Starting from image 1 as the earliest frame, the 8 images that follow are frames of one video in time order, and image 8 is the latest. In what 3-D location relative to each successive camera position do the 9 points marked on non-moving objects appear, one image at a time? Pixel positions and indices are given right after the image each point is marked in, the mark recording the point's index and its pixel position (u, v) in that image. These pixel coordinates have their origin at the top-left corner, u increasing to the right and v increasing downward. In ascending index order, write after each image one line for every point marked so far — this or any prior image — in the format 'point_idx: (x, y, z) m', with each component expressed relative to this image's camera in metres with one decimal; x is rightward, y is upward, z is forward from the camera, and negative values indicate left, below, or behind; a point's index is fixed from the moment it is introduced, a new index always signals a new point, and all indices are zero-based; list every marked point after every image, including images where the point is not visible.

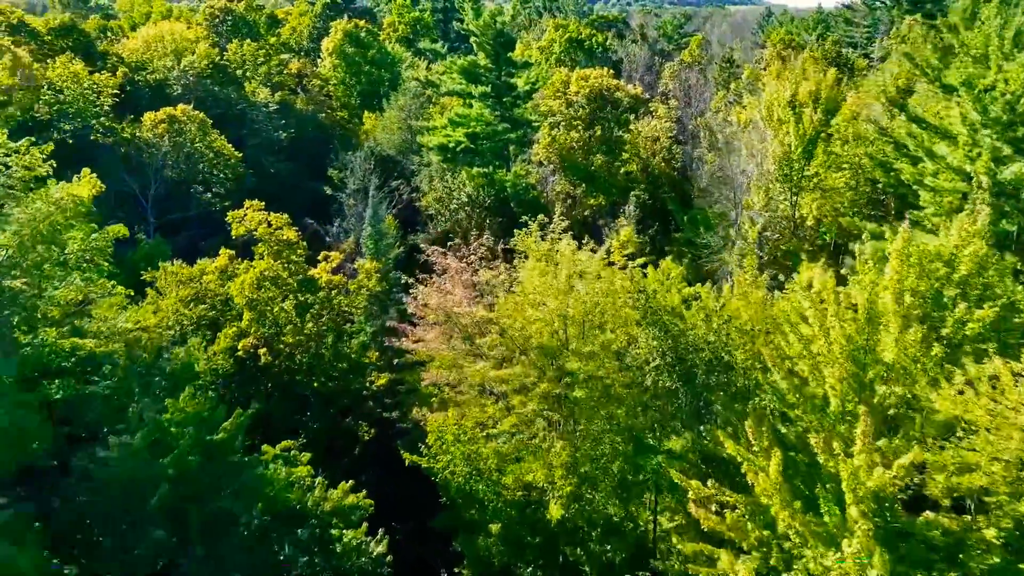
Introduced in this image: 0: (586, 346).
0: (+1.6, -1.3, +15.9) m
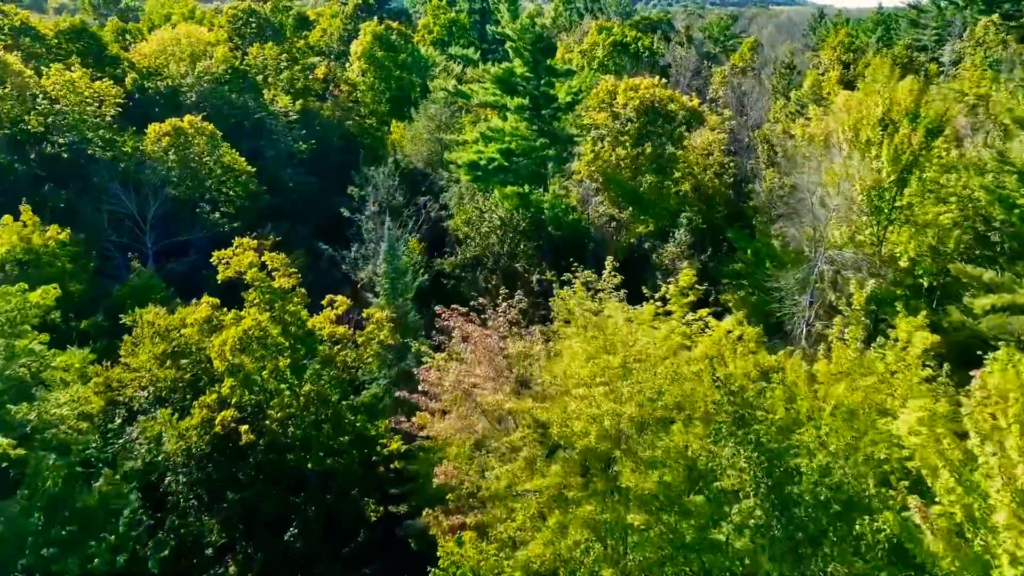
0: (+2.2, -2.7, +12.2) m
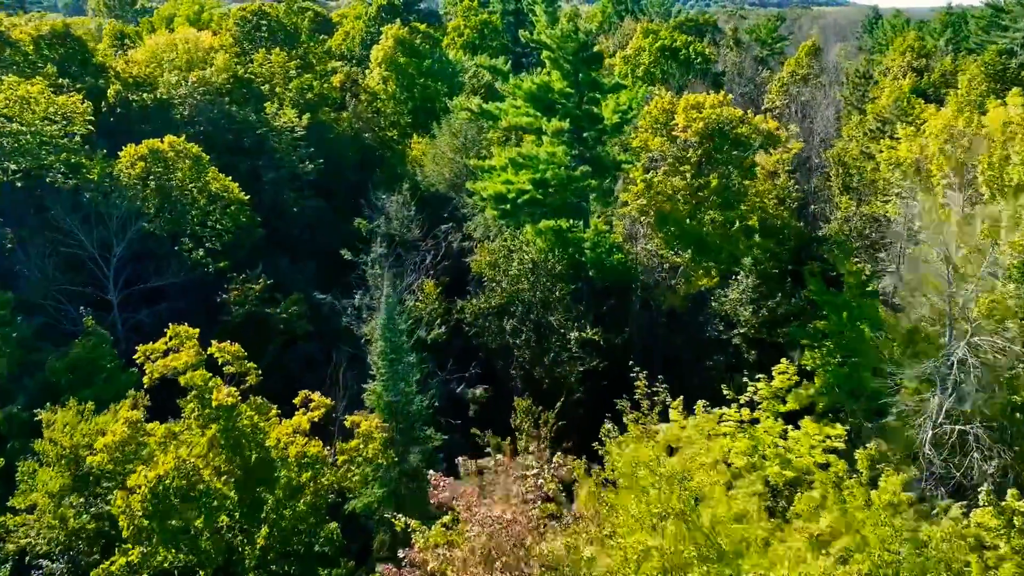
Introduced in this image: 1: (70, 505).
0: (+2.6, -4.8, +7.0) m
1: (-7.6, -3.7, +12.4) m
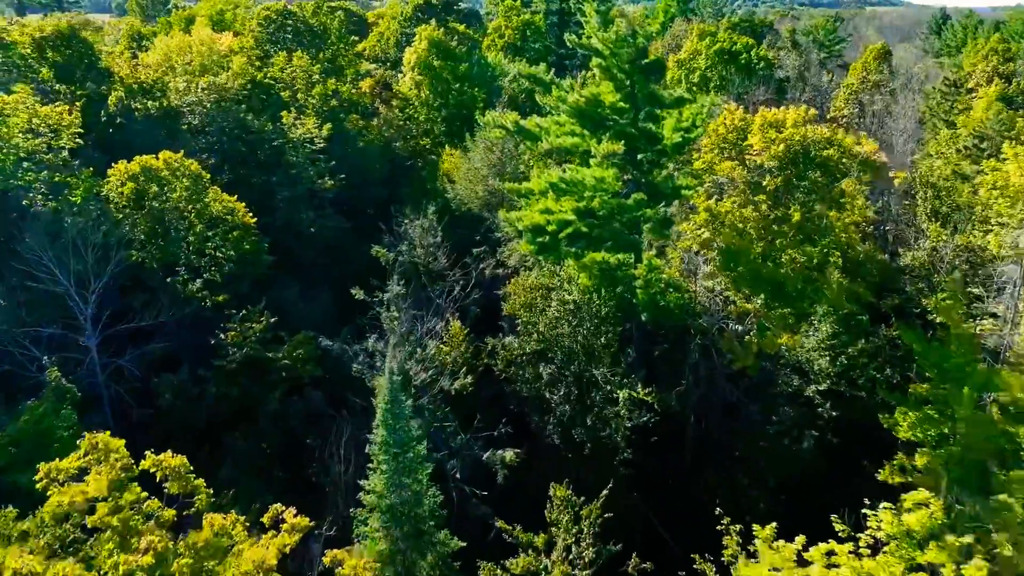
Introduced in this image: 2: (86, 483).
0: (+2.6, -6.2, +3.1) m
1: (-7.2, -5.0, +9.1) m
2: (-5.6, -2.6, +9.5) m
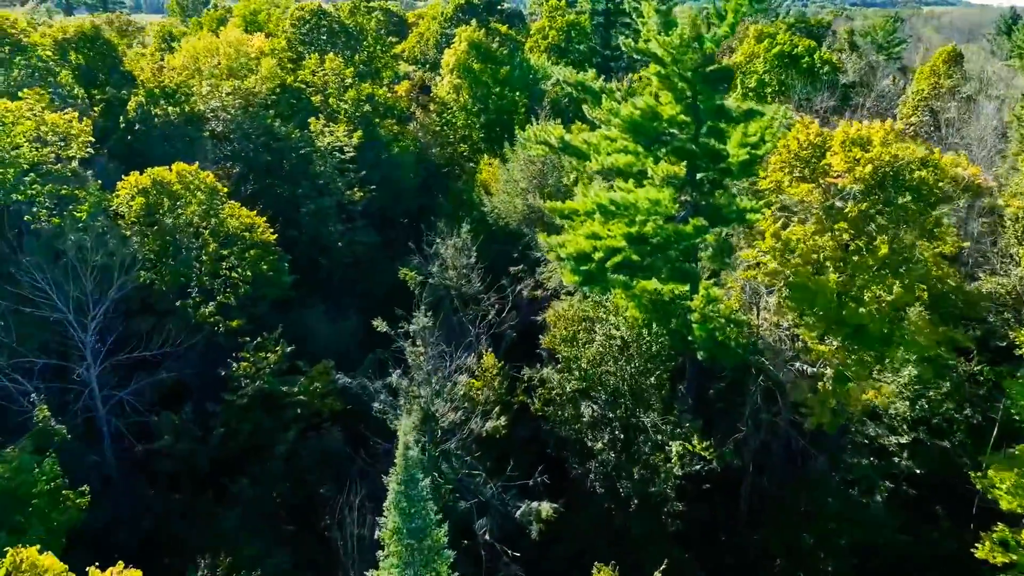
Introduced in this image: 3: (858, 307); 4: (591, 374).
0: (+2.6, -7.1, +0.6) m
1: (-6.9, -5.7, +7.1) m
2: (-5.2, -3.3, +7.4) m
3: (+9.0, -0.5, +19.0) m
4: (+2.1, -2.4, +19.7) m
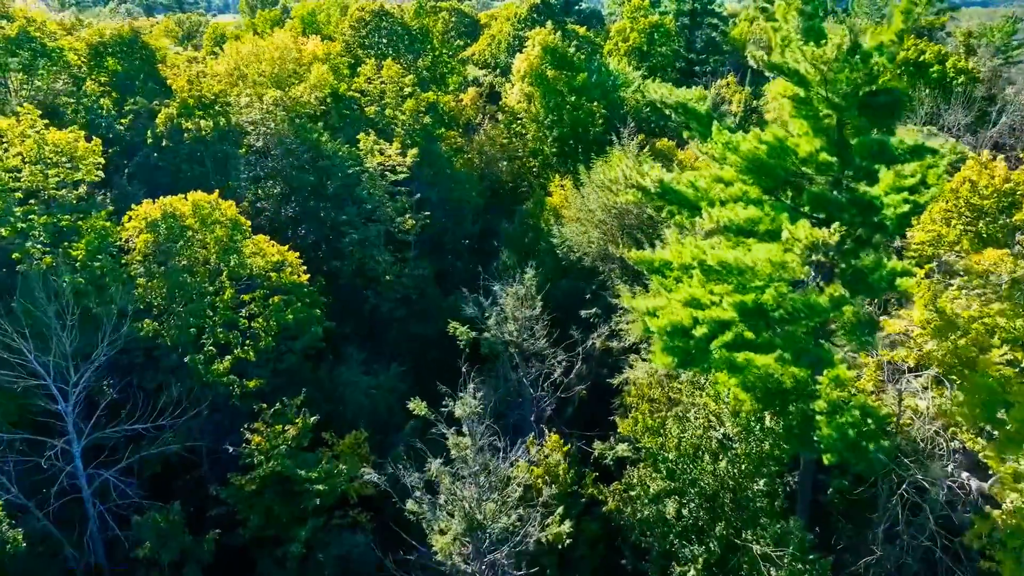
0: (+2.1, -8.8, -3.8) m
1: (-6.6, -7.1, +3.5) m
2: (-4.9, -4.8, +3.7) m
3: (+10.5, -2.4, +14.0) m
4: (+3.6, -4.1, +15.3) m
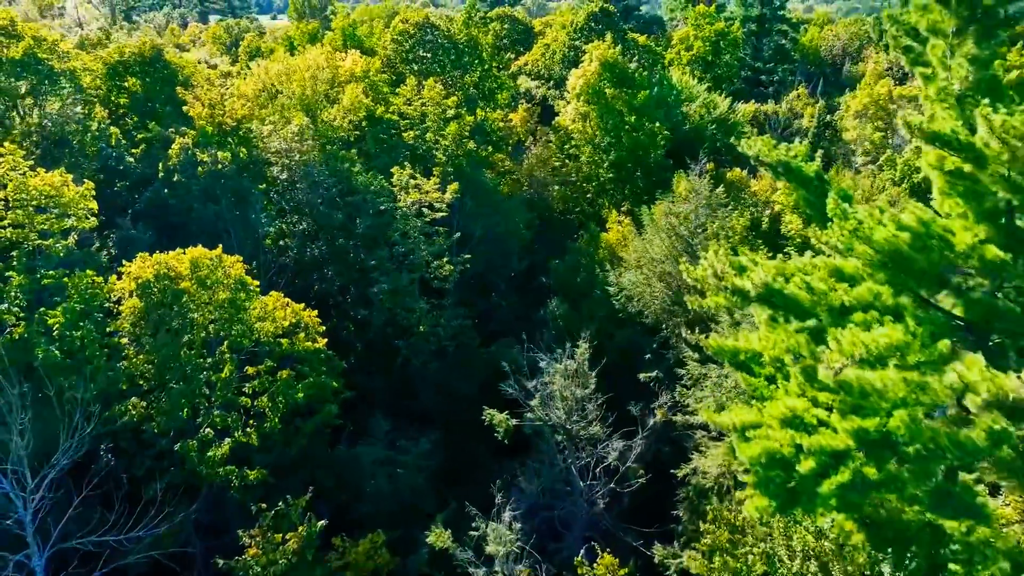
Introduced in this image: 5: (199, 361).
0: (+1.5, -10.6, -7.0) m
1: (-6.8, -8.7, +0.9) m
2: (-4.9, -6.4, +0.9) m
3: (+11.1, -4.4, +10.1) m
4: (+4.3, -5.9, +11.9) m
5: (-6.7, -1.7, +15.6) m
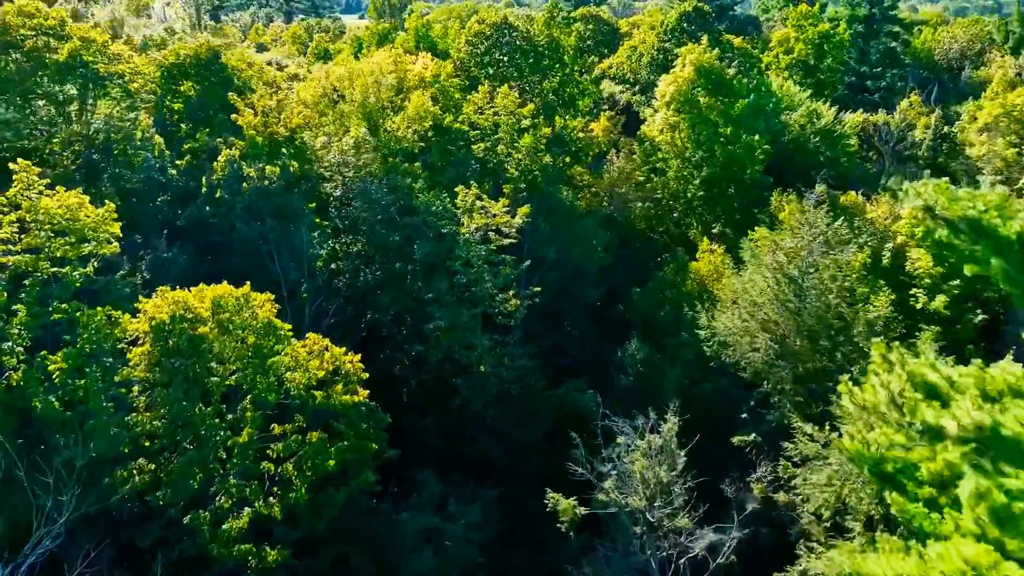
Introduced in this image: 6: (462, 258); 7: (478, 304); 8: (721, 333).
0: (+0.1, -11.7, -9.9) m
1: (-7.2, -9.5, -1.3) m
2: (-5.3, -7.3, -1.4) m
3: (+11.6, -5.9, +6.1) m
4: (+5.0, -7.2, +8.5) m
5: (-5.4, -2.5, +13.4) m
6: (-1.4, +0.8, +19.9) m
7: (-1.0, -0.5, +19.8) m
8: (+5.5, -1.5, +18.9) m
